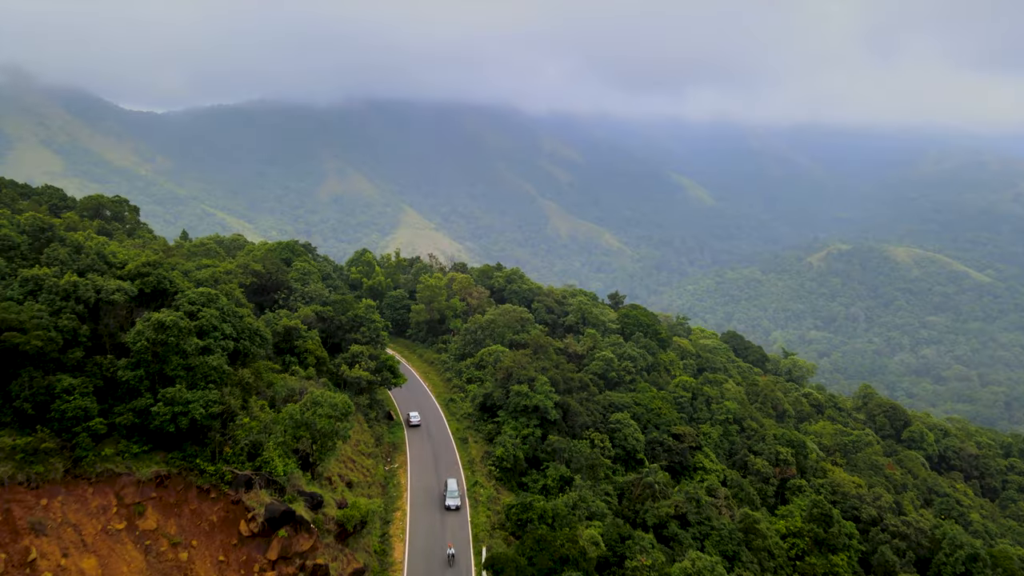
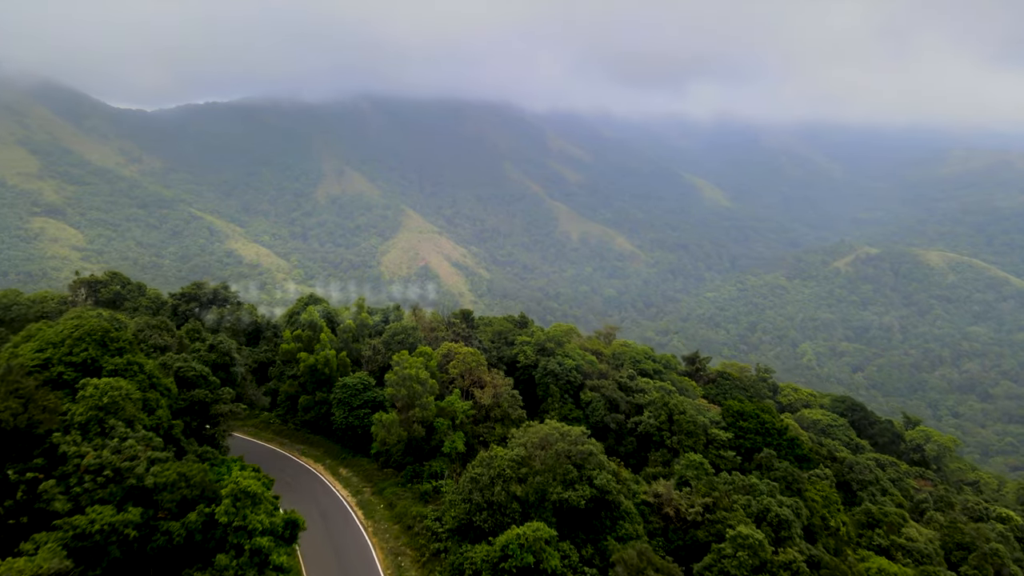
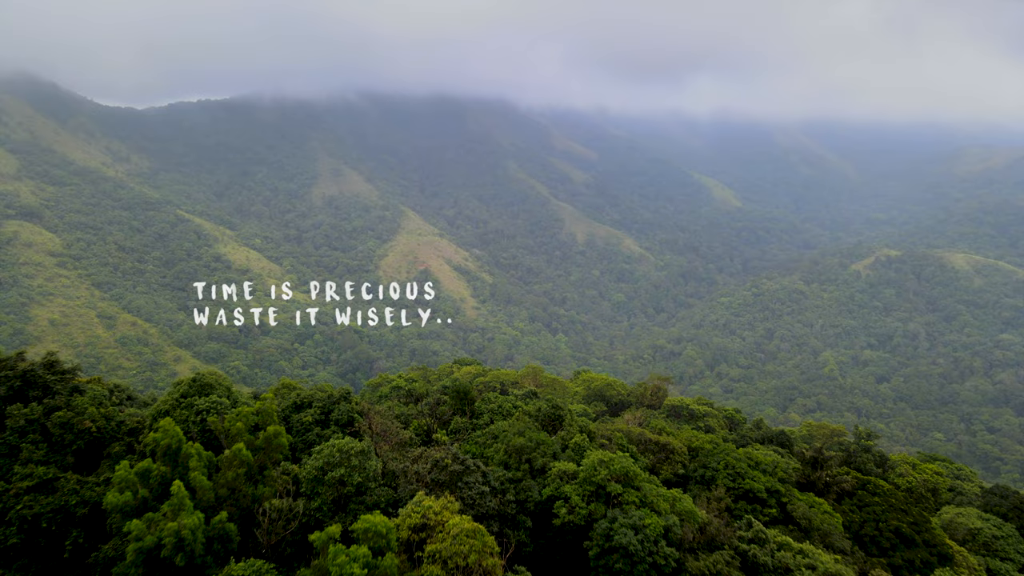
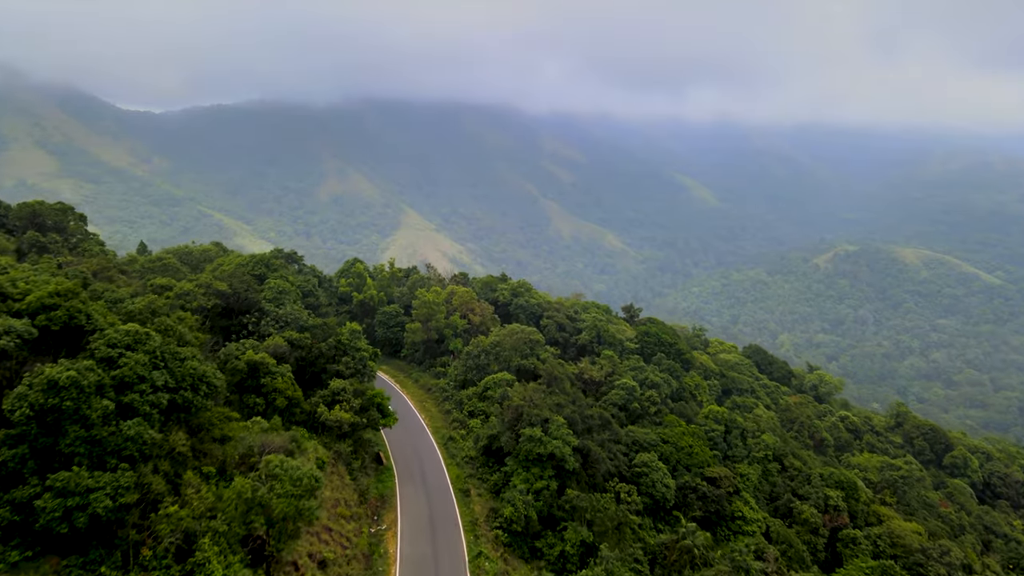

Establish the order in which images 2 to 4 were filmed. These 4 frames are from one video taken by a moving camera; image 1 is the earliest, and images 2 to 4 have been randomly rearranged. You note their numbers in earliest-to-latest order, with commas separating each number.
4, 2, 3
